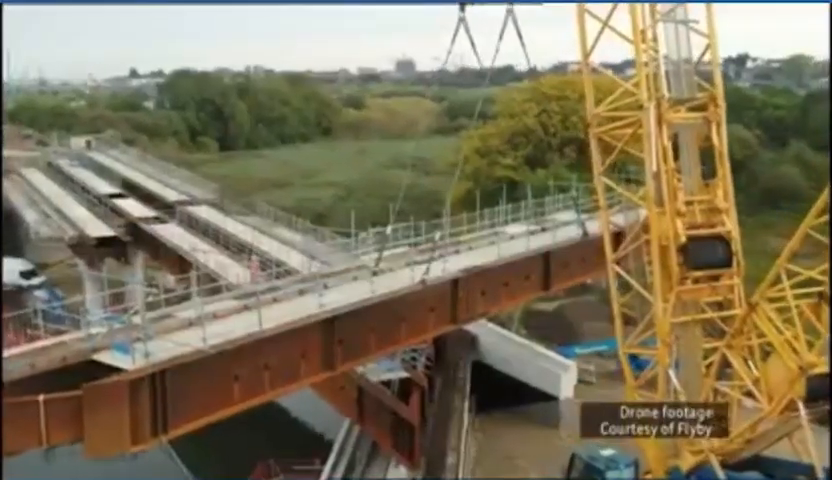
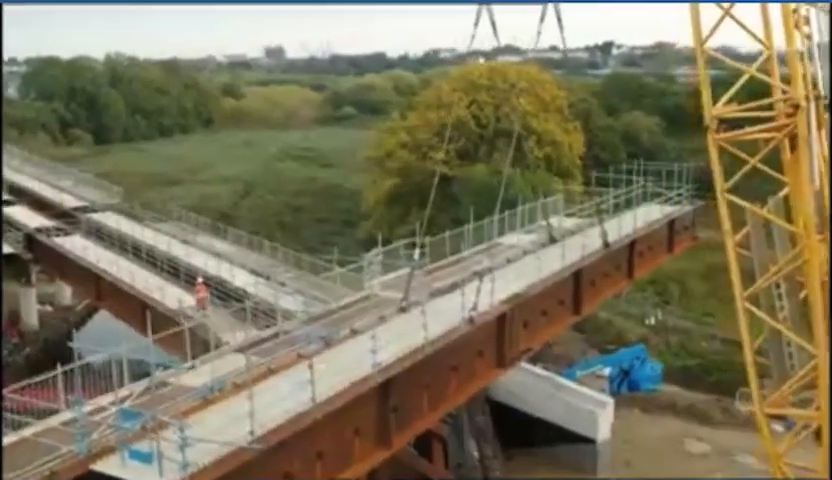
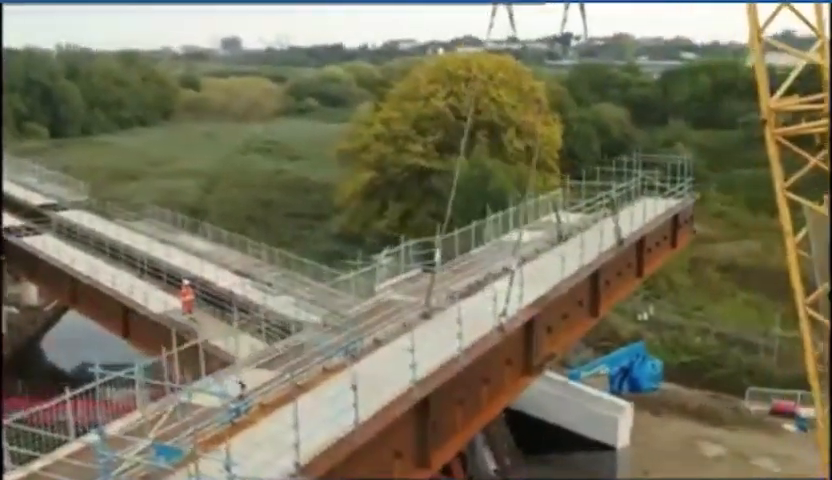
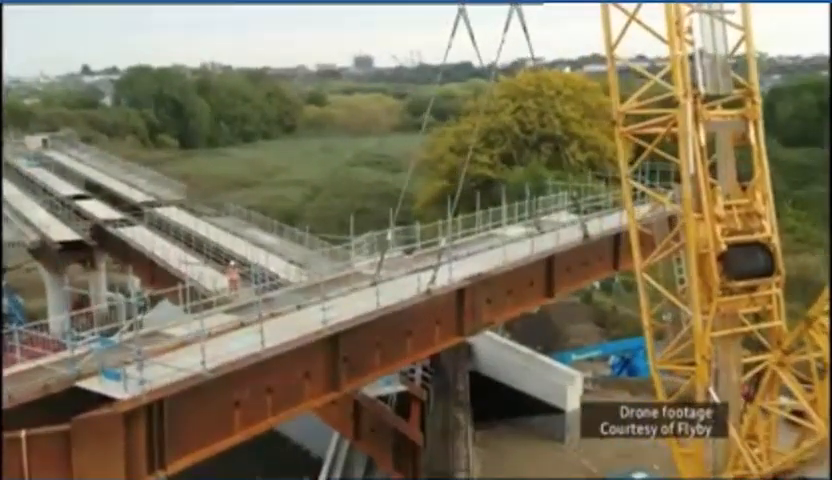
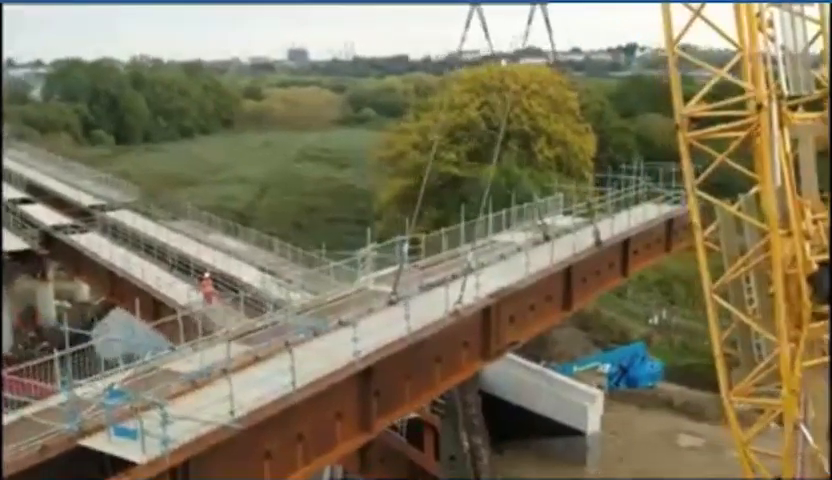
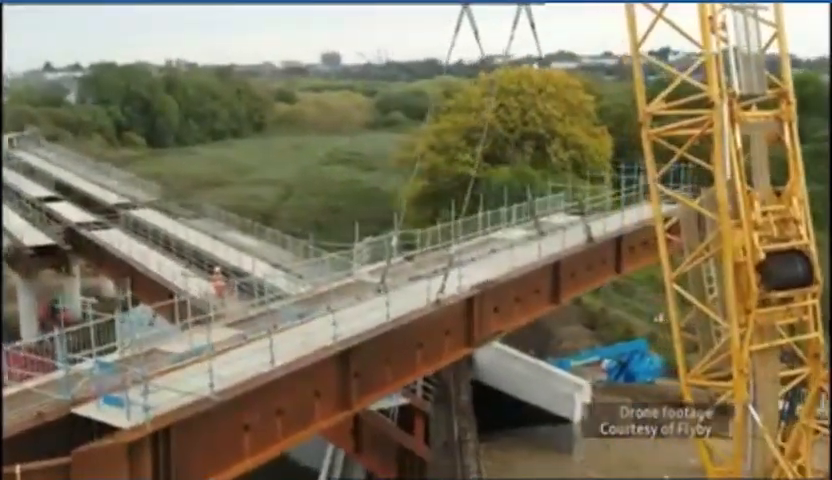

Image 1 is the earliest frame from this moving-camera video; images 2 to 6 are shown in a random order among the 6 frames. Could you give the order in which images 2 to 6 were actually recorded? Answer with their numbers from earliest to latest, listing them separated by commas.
4, 6, 5, 2, 3
